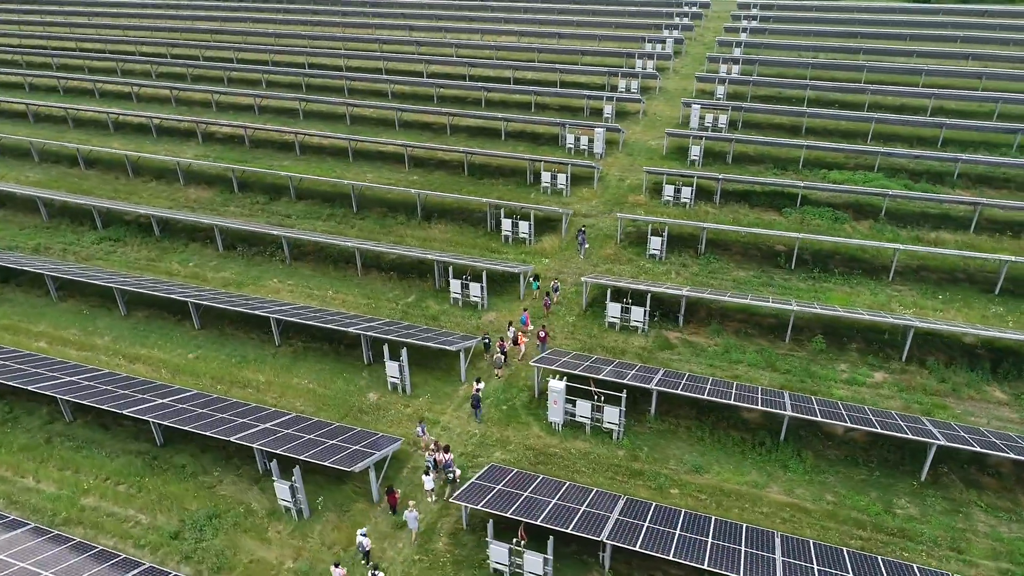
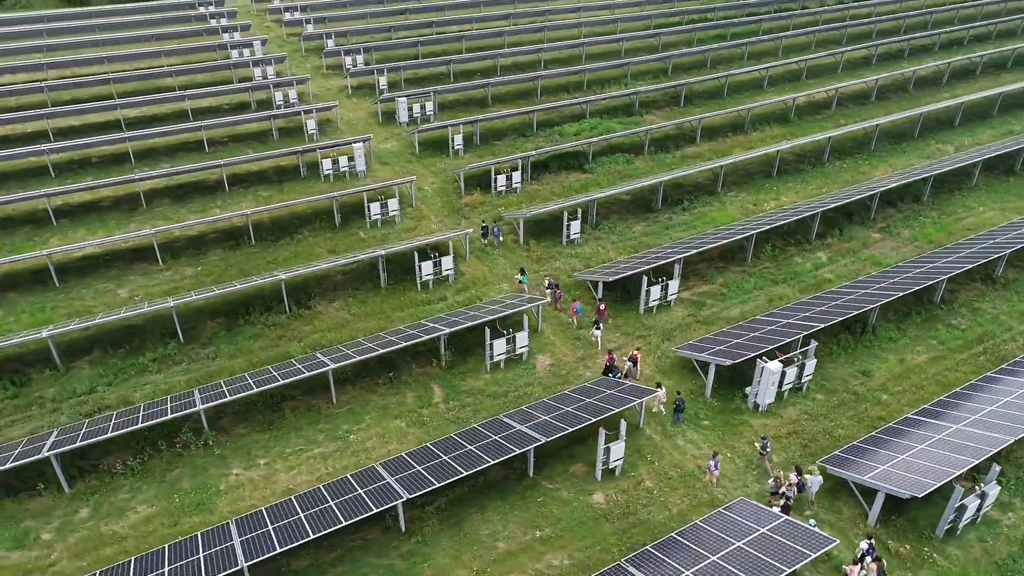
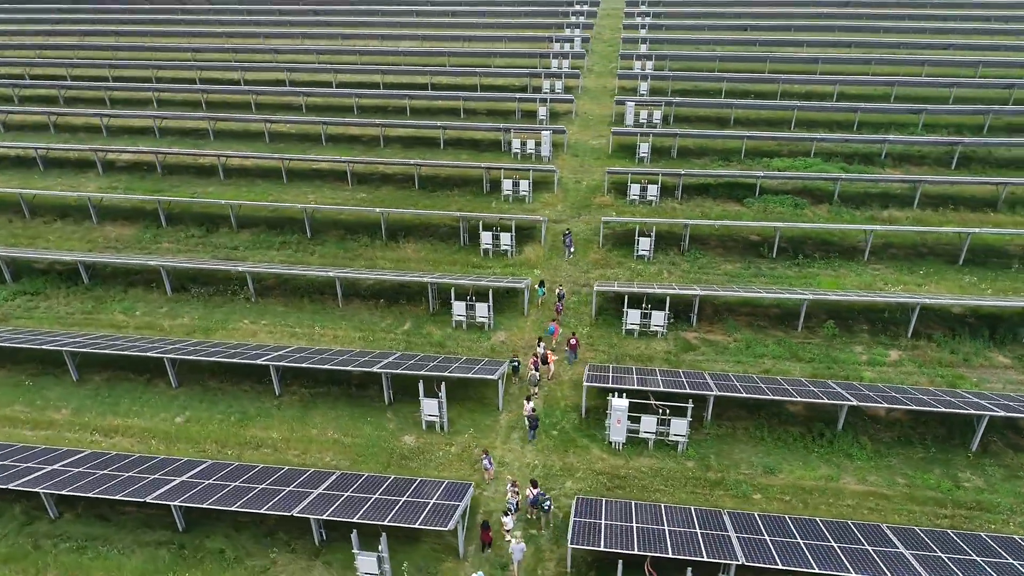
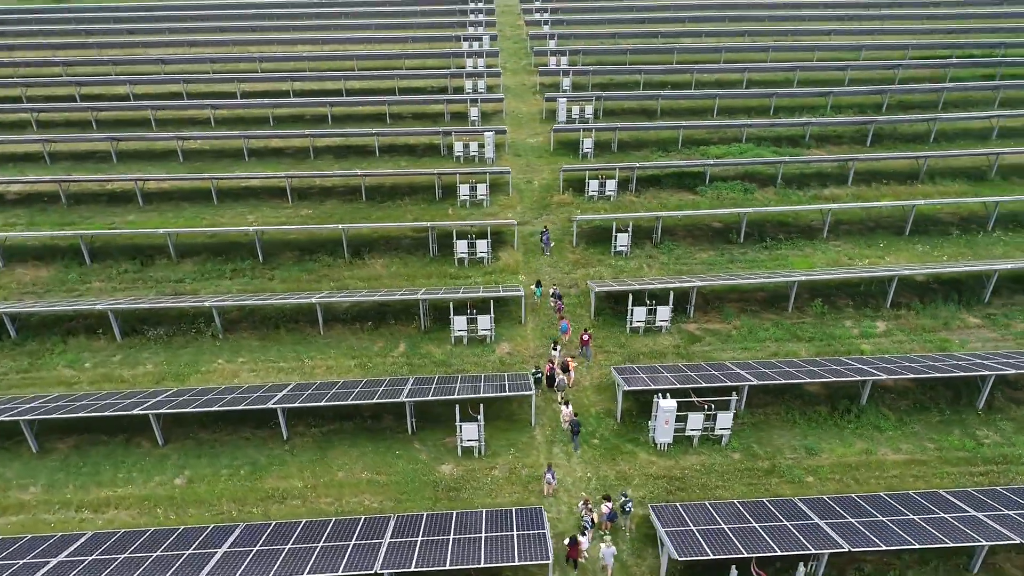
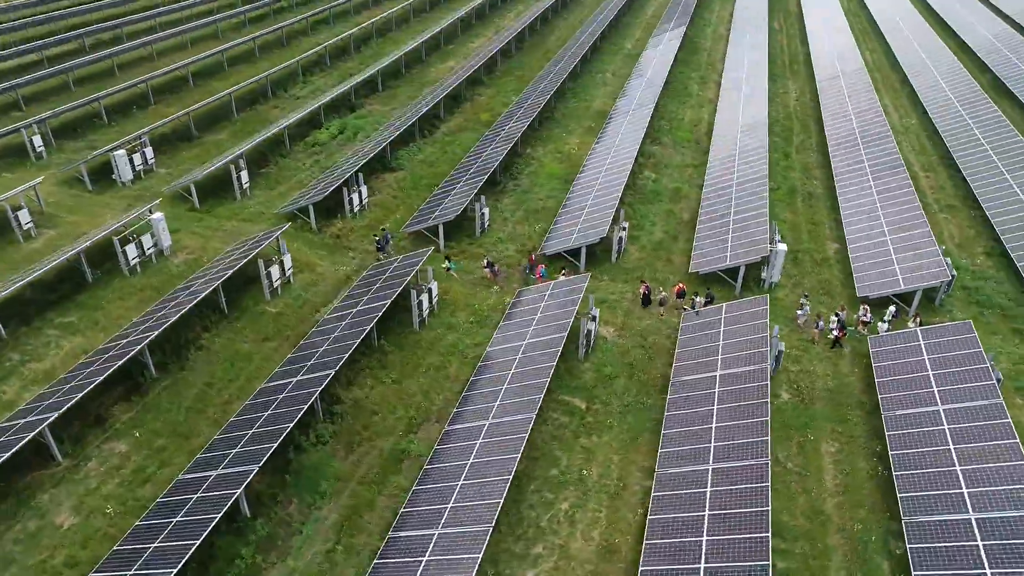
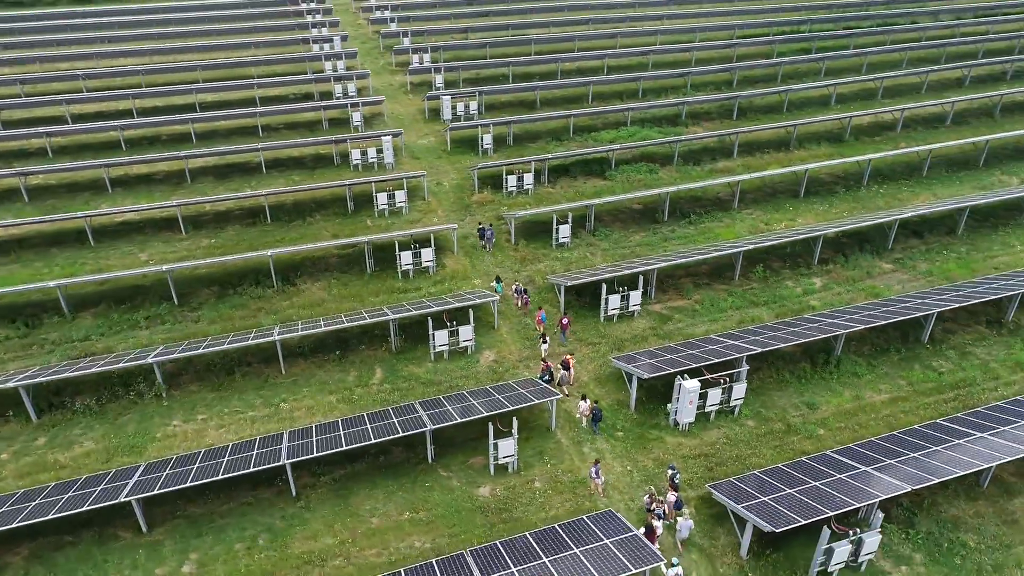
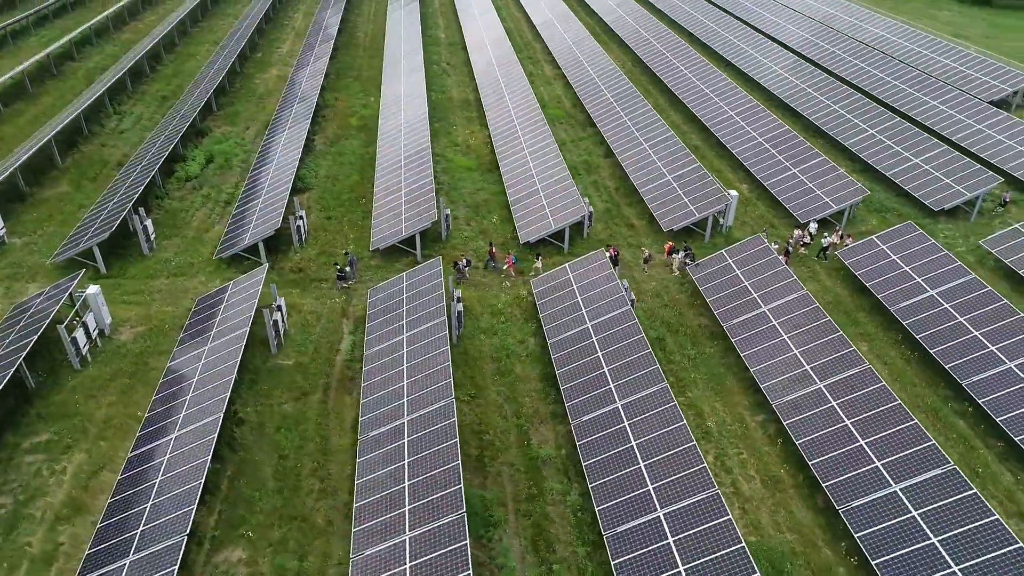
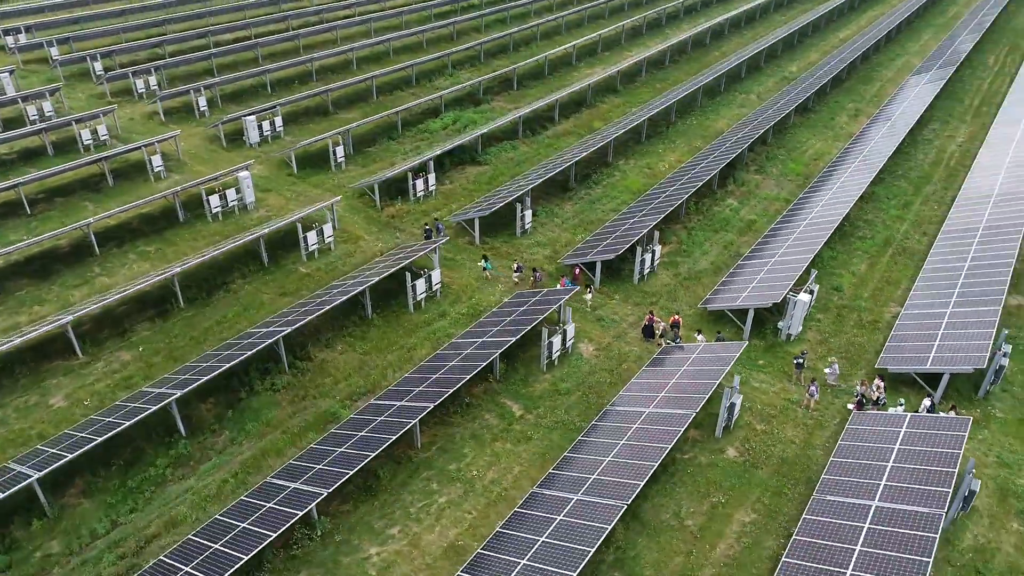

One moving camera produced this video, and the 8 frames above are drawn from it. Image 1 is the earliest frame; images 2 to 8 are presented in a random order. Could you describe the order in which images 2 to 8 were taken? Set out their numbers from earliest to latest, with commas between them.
3, 4, 6, 2, 8, 5, 7
